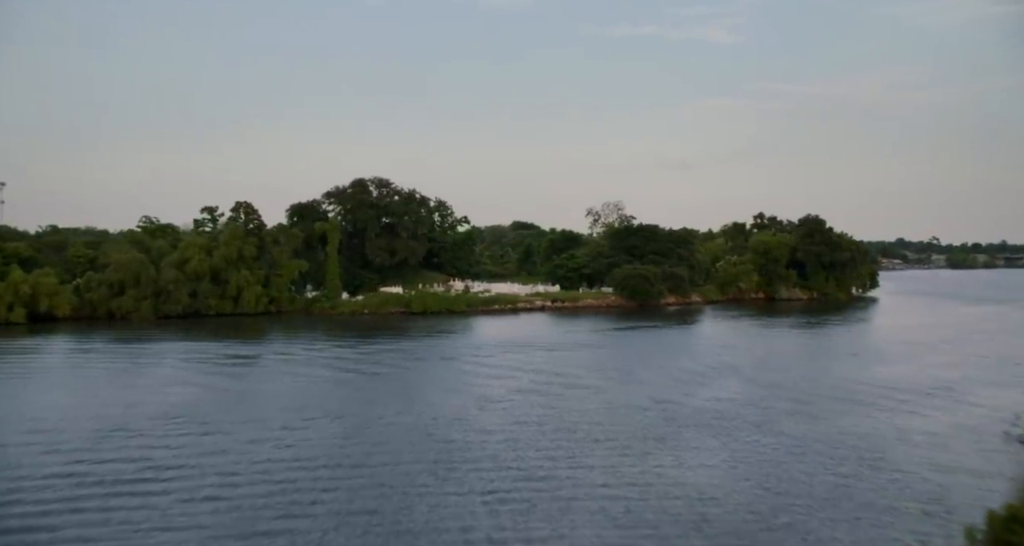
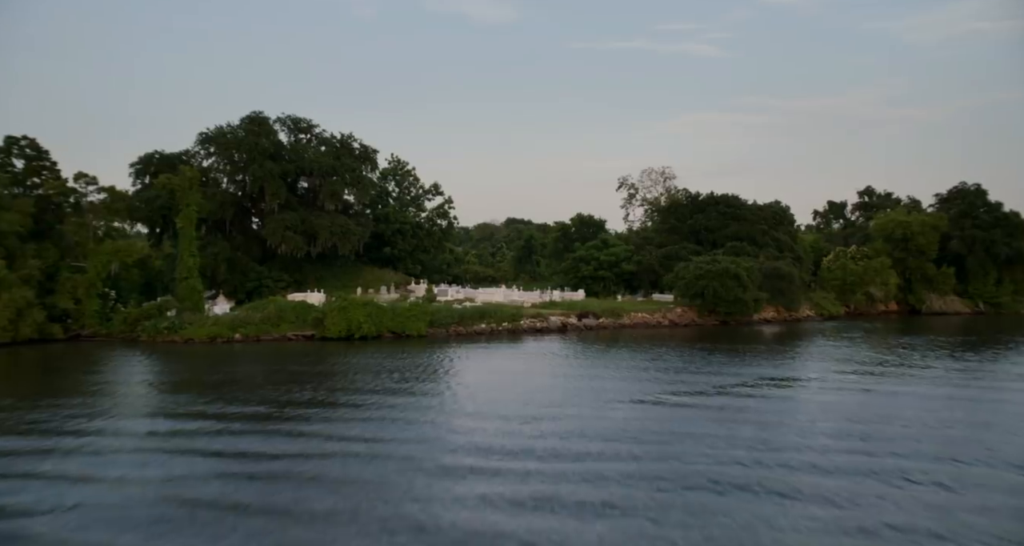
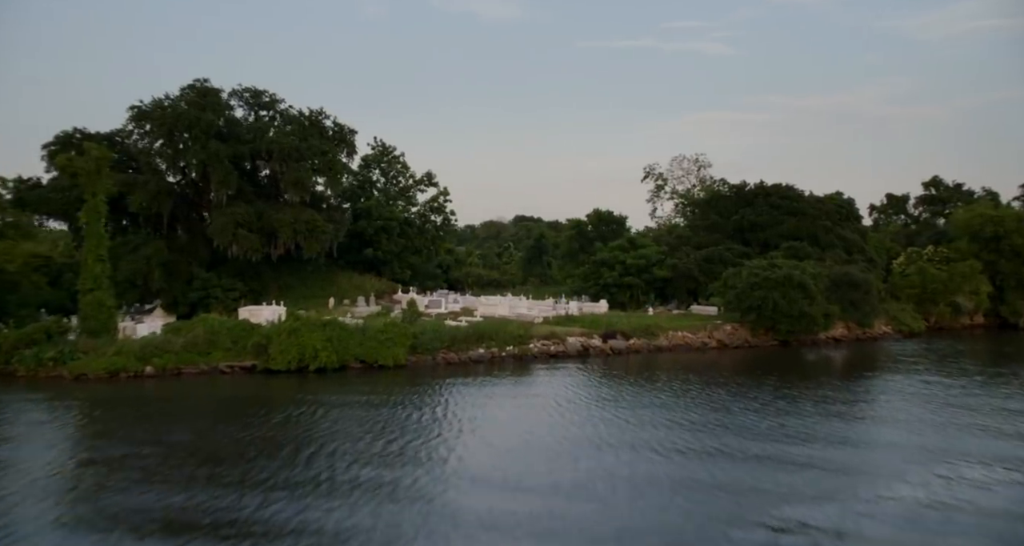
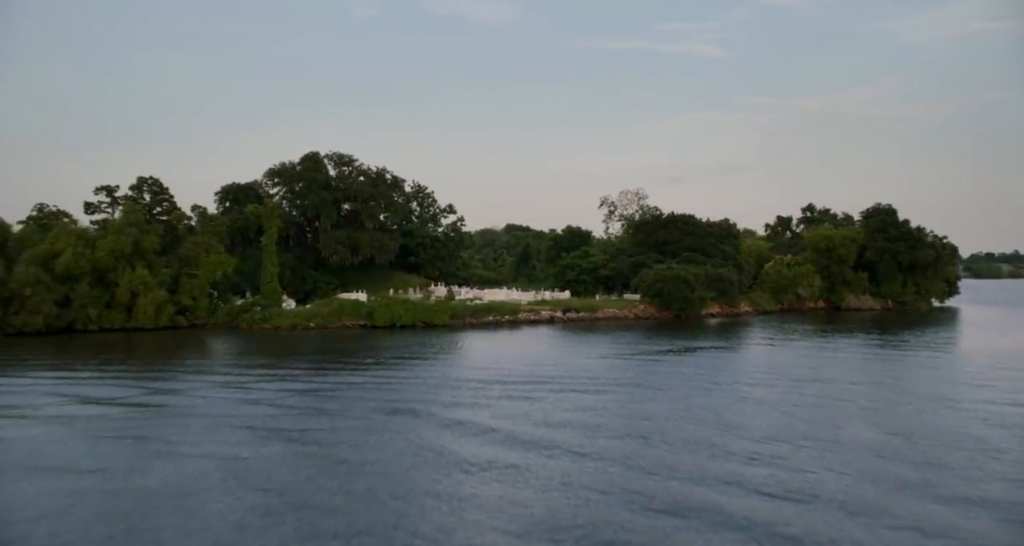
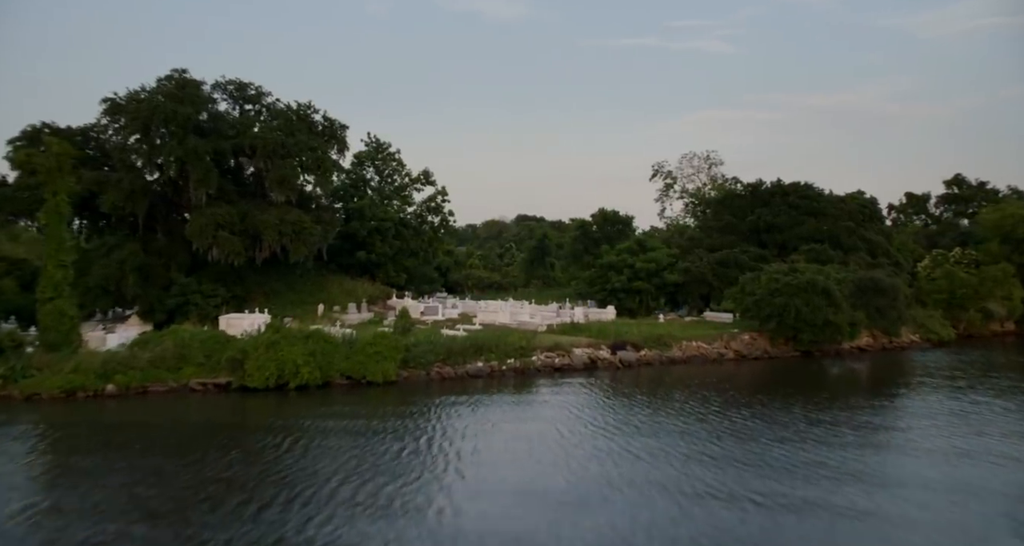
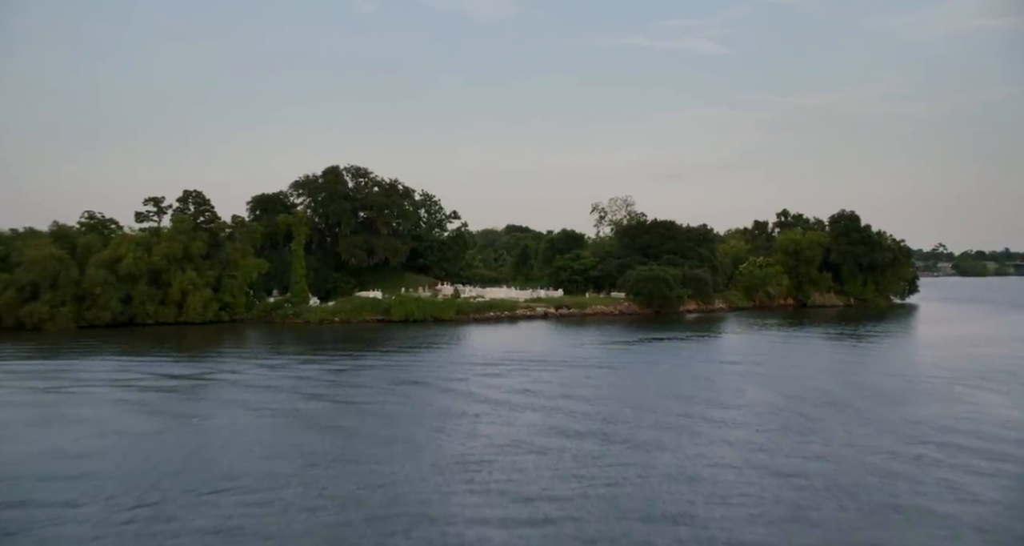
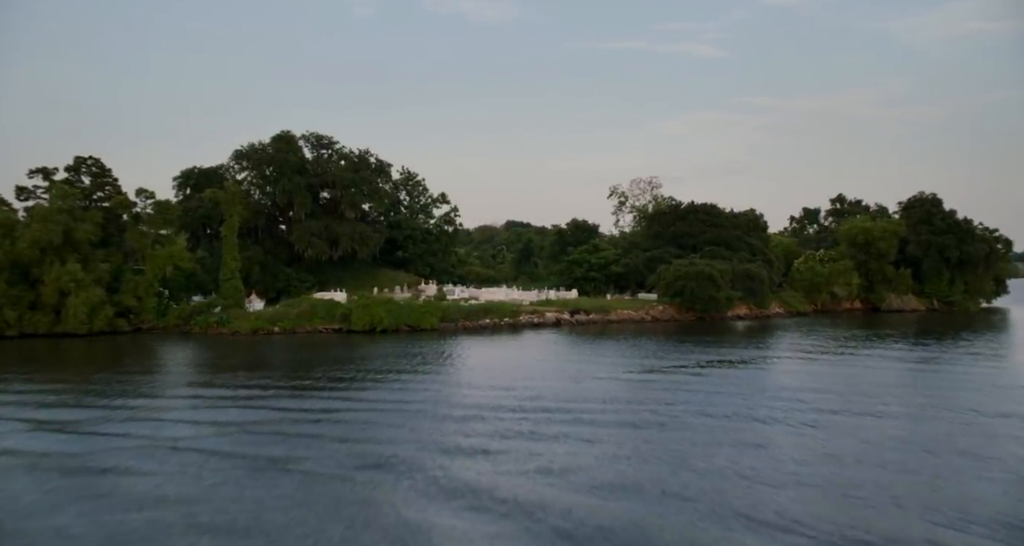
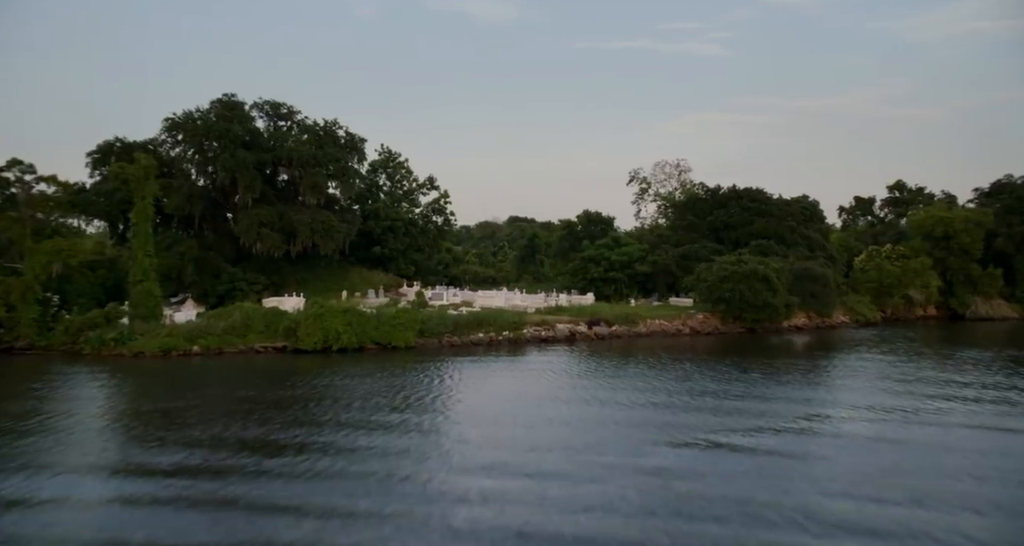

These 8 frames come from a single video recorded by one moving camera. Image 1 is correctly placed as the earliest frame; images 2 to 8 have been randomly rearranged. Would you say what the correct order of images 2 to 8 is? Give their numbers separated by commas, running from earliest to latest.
6, 4, 7, 2, 8, 3, 5
